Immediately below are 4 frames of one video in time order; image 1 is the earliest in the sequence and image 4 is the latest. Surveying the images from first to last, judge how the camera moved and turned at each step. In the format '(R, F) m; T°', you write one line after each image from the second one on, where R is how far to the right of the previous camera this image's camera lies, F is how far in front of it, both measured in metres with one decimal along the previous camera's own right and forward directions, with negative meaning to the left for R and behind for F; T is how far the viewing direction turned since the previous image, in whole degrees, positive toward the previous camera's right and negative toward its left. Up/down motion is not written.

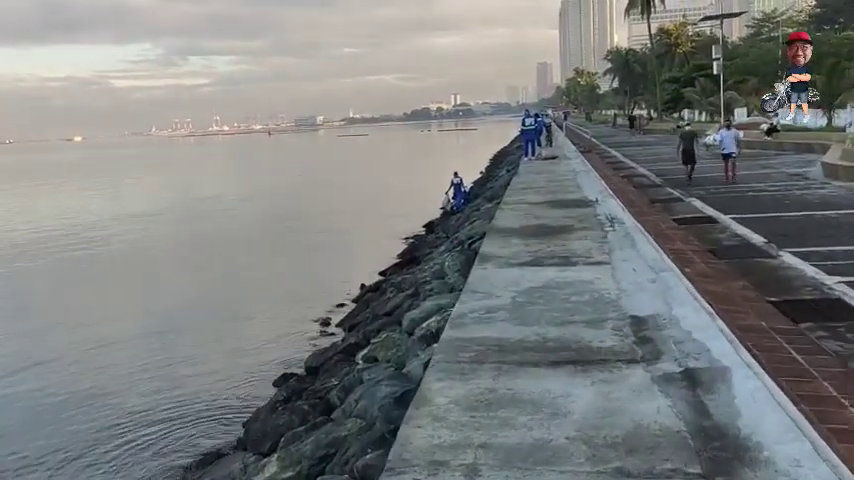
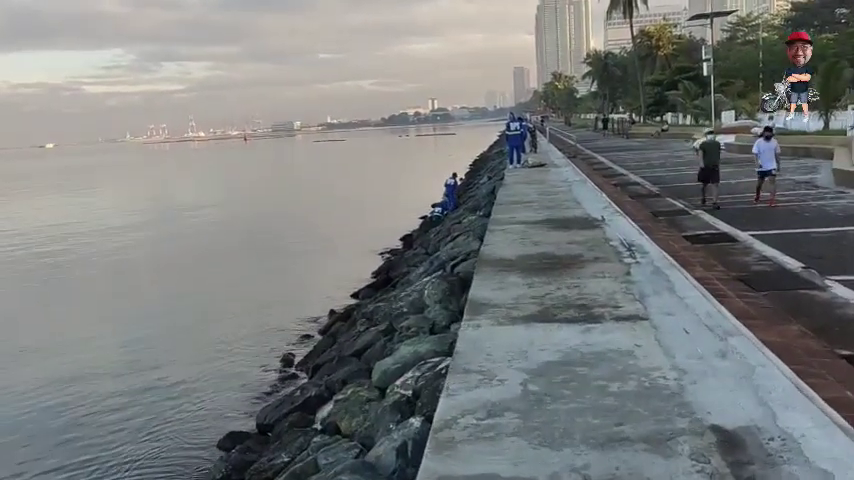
(0.0, +1.8) m; +2°
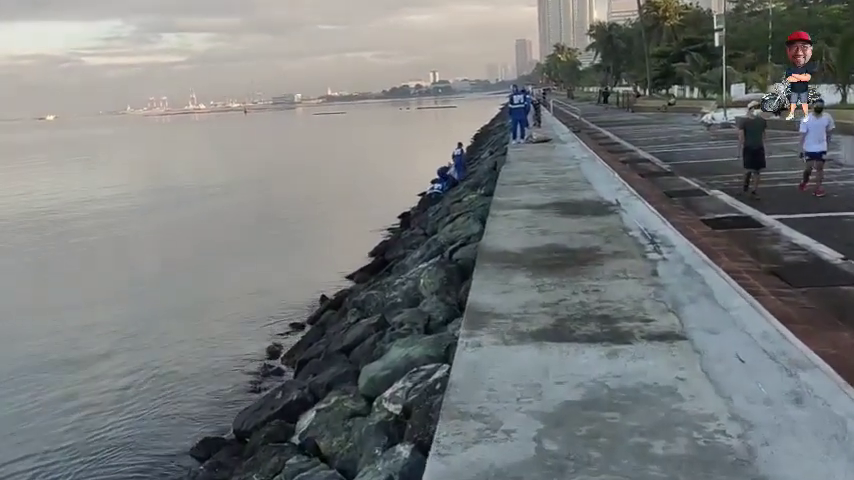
(+0.1, +1.0) m; 0°
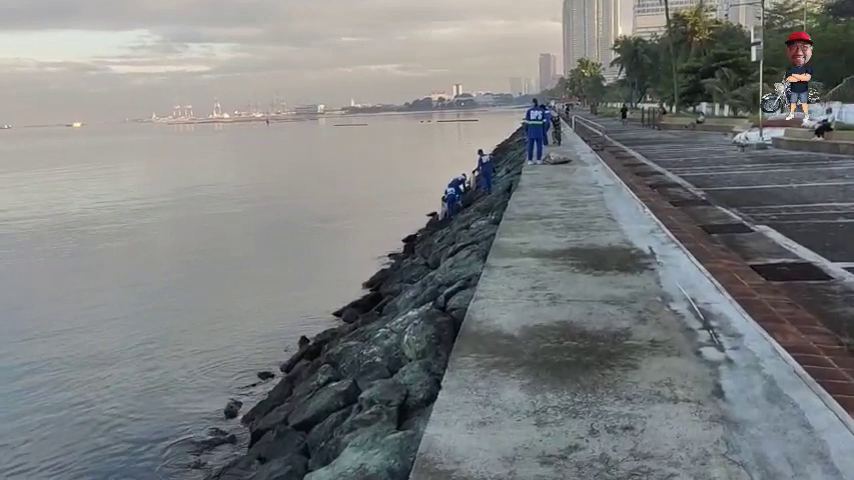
(+0.4, +1.9) m; -2°
